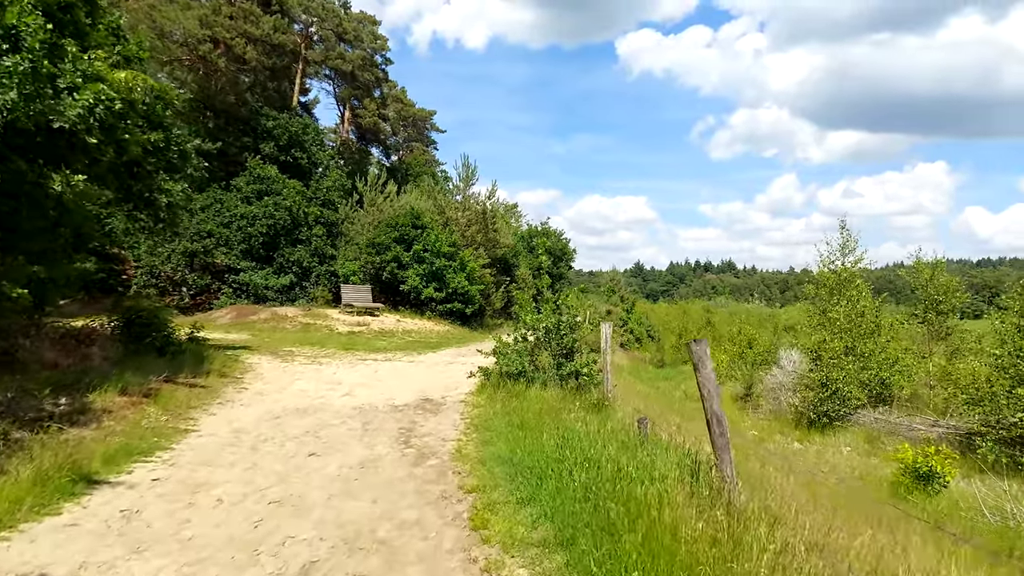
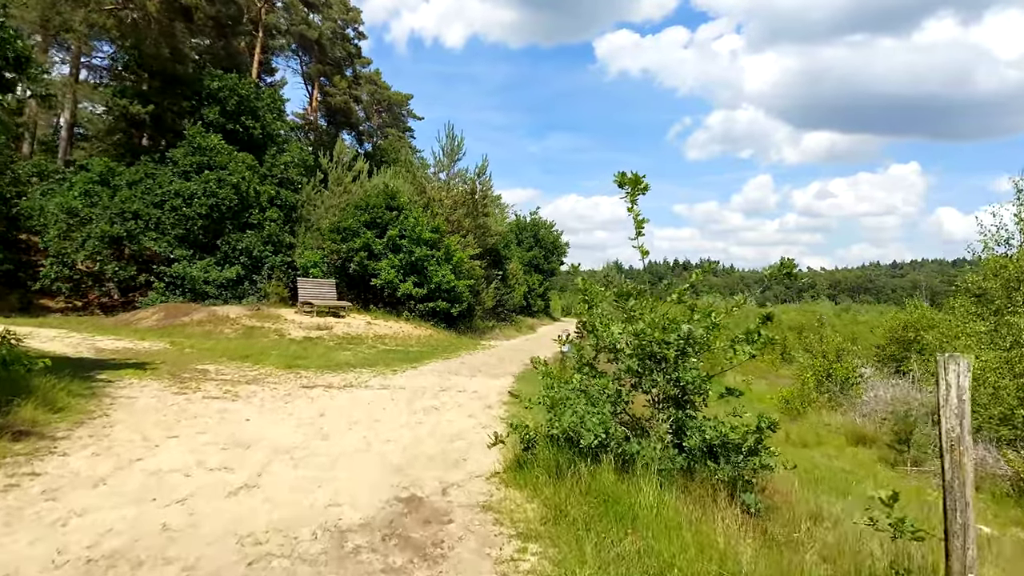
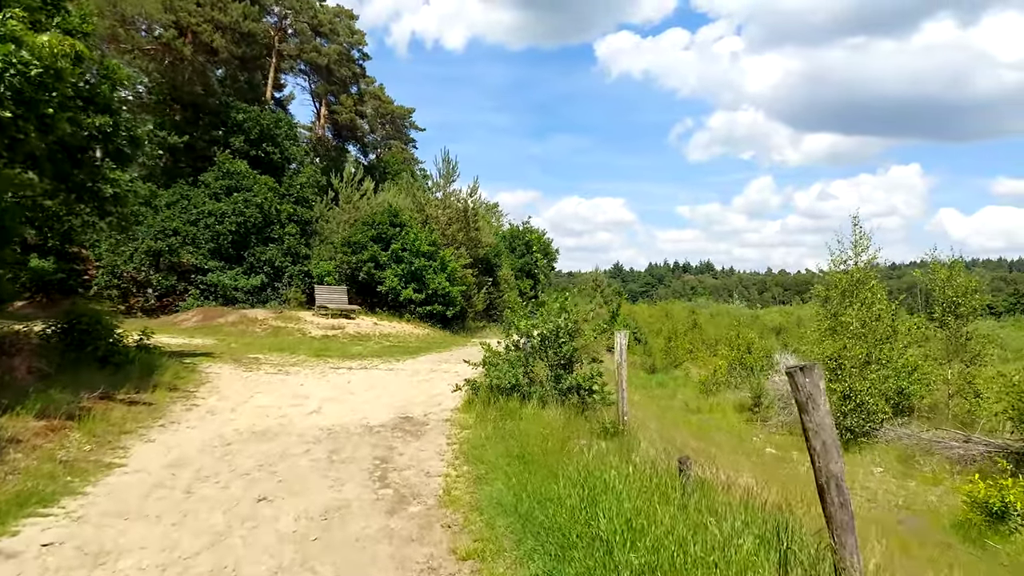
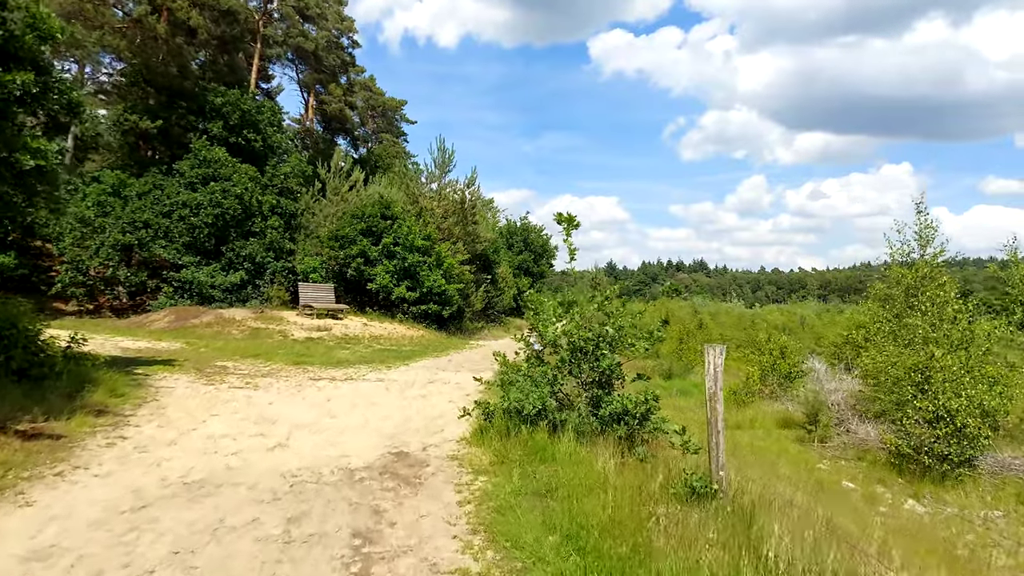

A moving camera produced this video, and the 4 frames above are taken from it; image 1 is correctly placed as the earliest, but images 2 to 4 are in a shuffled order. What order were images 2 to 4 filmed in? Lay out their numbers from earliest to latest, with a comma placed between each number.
3, 4, 2
